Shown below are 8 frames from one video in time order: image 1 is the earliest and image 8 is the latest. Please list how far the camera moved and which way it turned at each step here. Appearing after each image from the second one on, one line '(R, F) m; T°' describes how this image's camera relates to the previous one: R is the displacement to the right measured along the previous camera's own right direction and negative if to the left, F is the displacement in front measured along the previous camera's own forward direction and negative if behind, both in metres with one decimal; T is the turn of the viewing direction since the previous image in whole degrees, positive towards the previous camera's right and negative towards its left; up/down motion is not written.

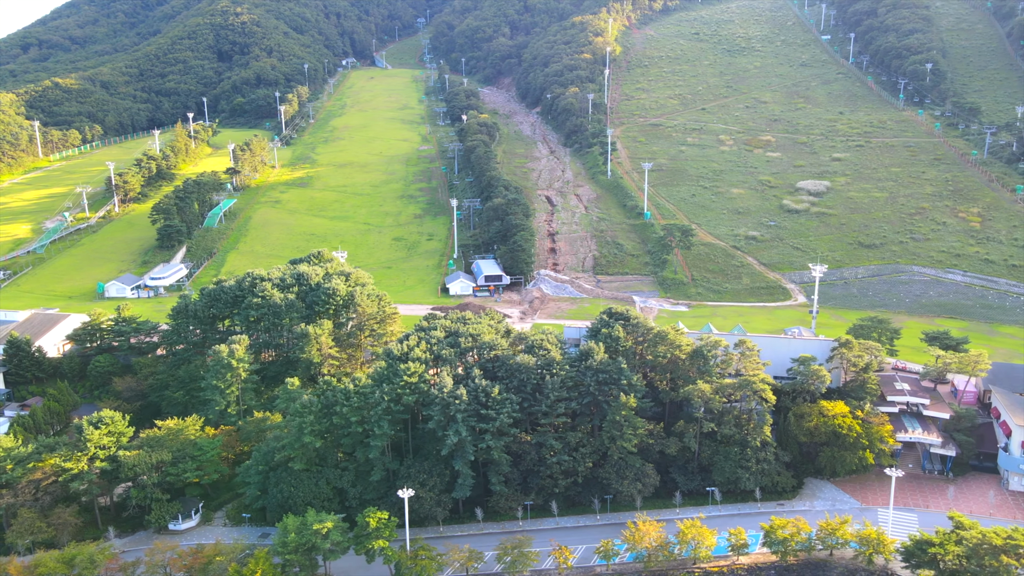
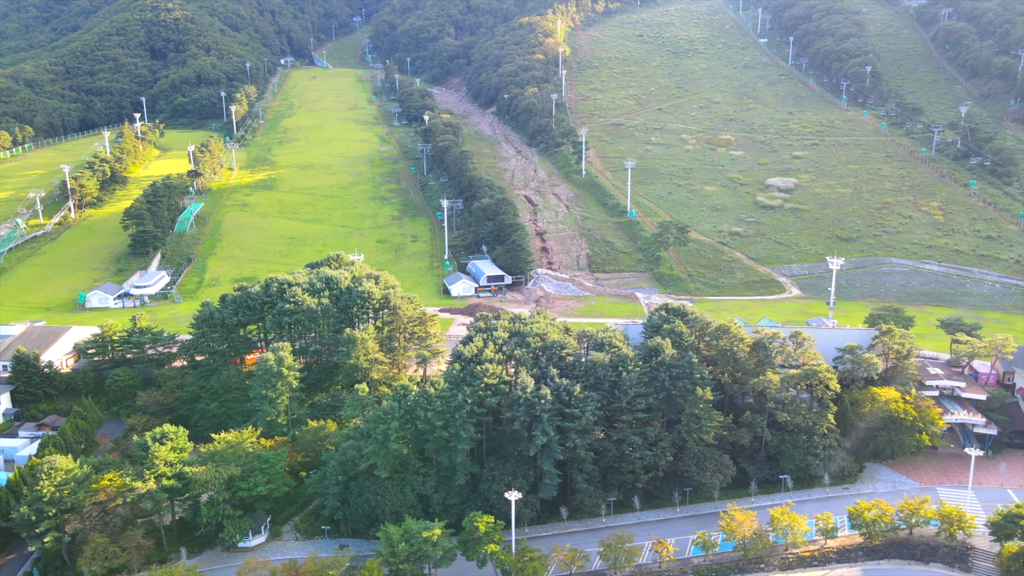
(-7.4, +0.4) m; +6°
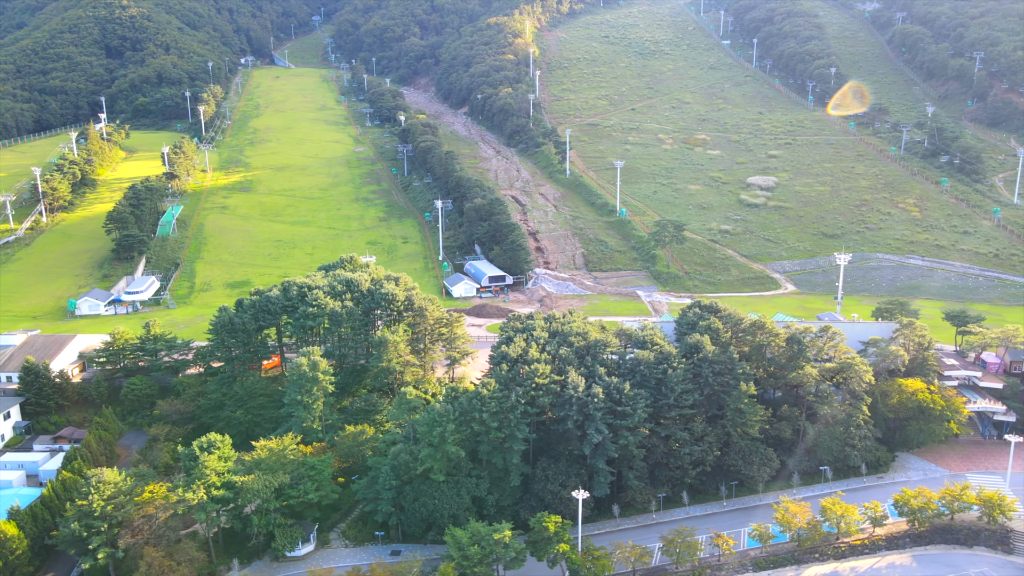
(-4.6, +0.2) m; +4°
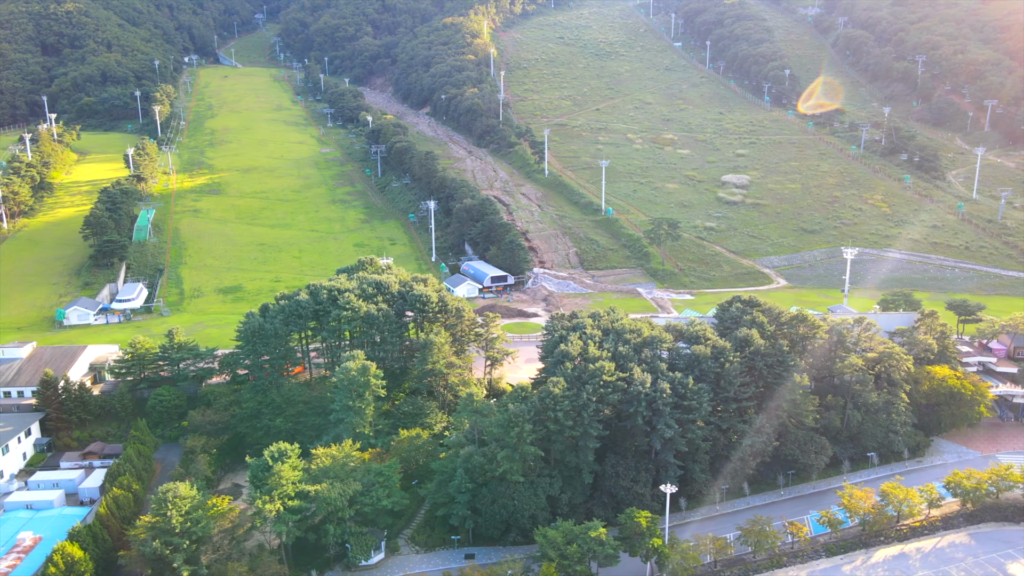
(-6.2, +0.3) m; +5°
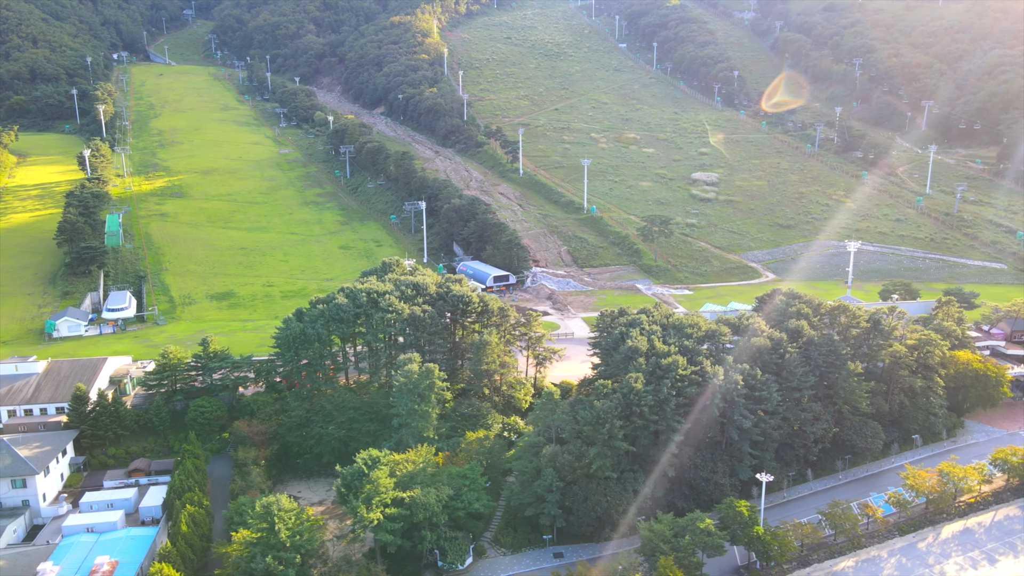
(-7.2, +0.4) m; +6°
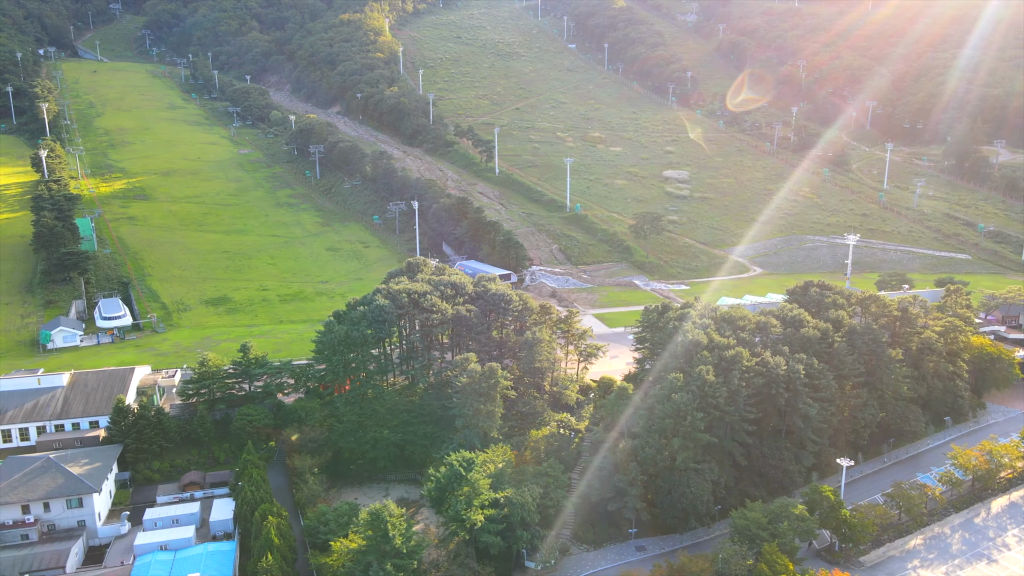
(-6.9, +0.4) m; +5°
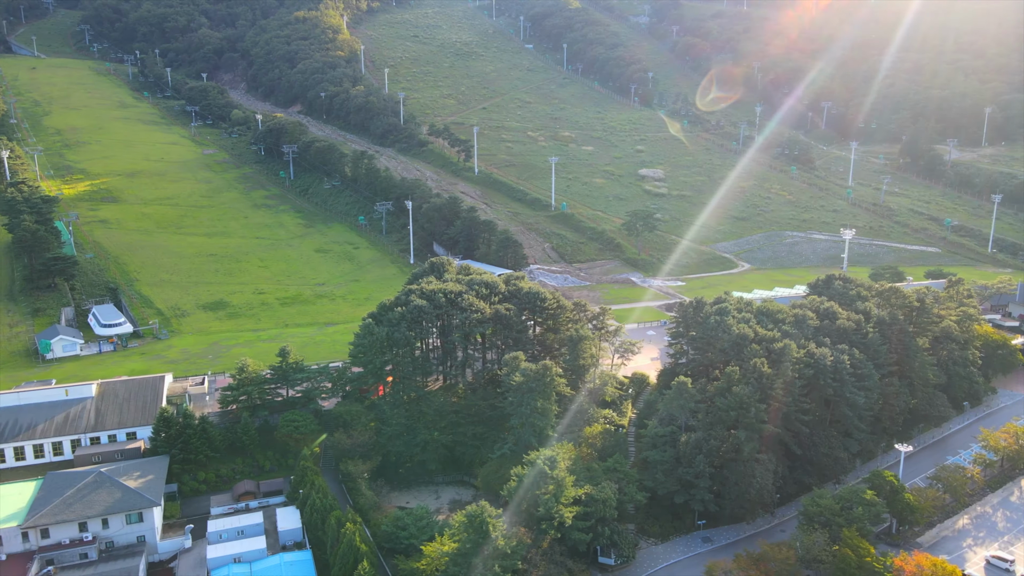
(-5.8, +0.3) m; +5°
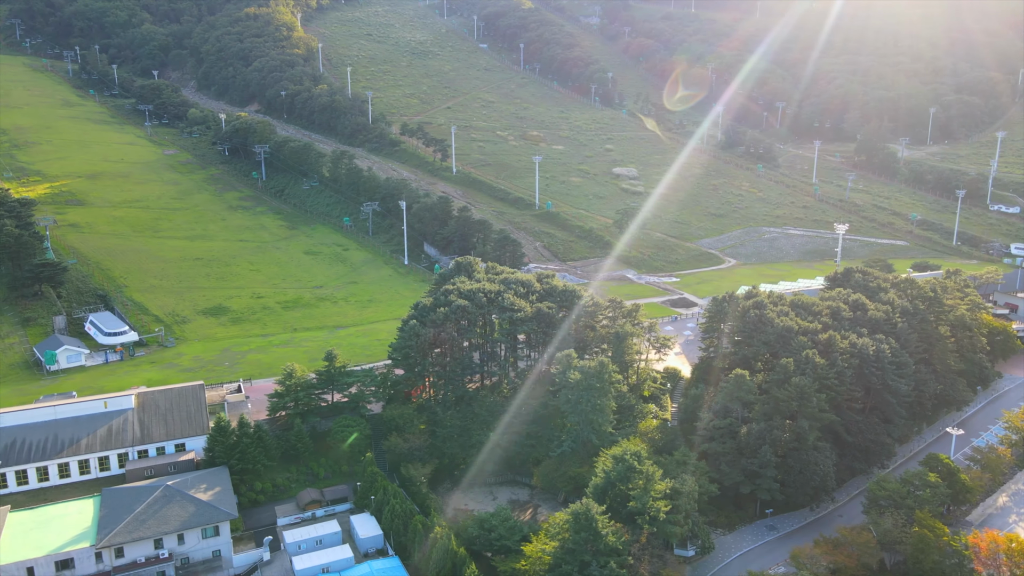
(-6.2, +0.3) m; +5°
